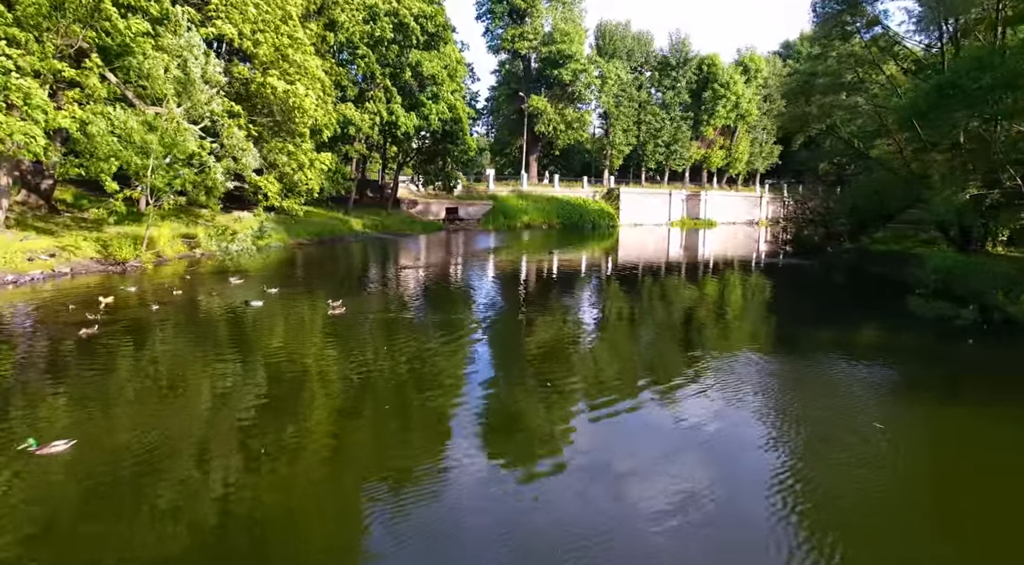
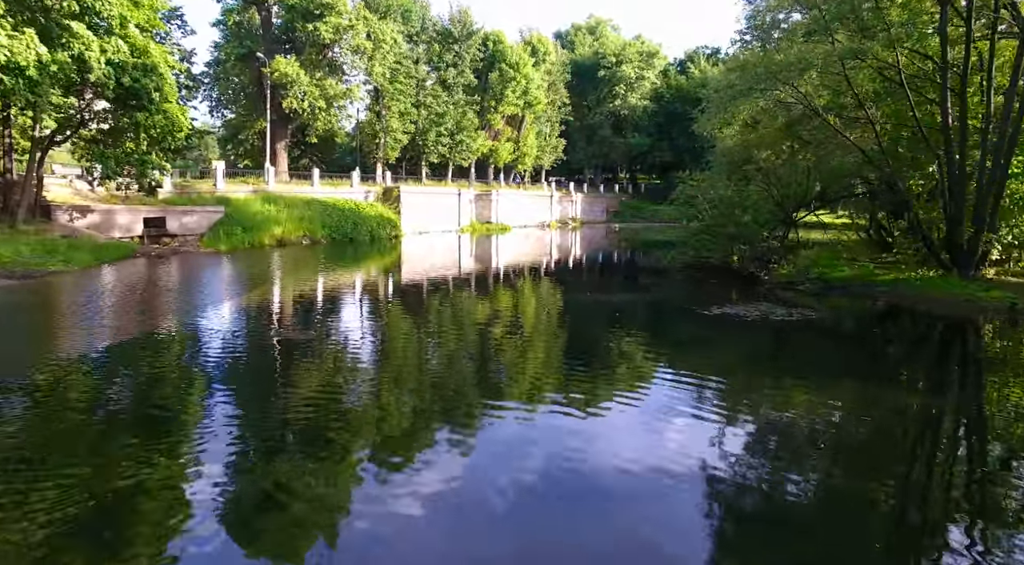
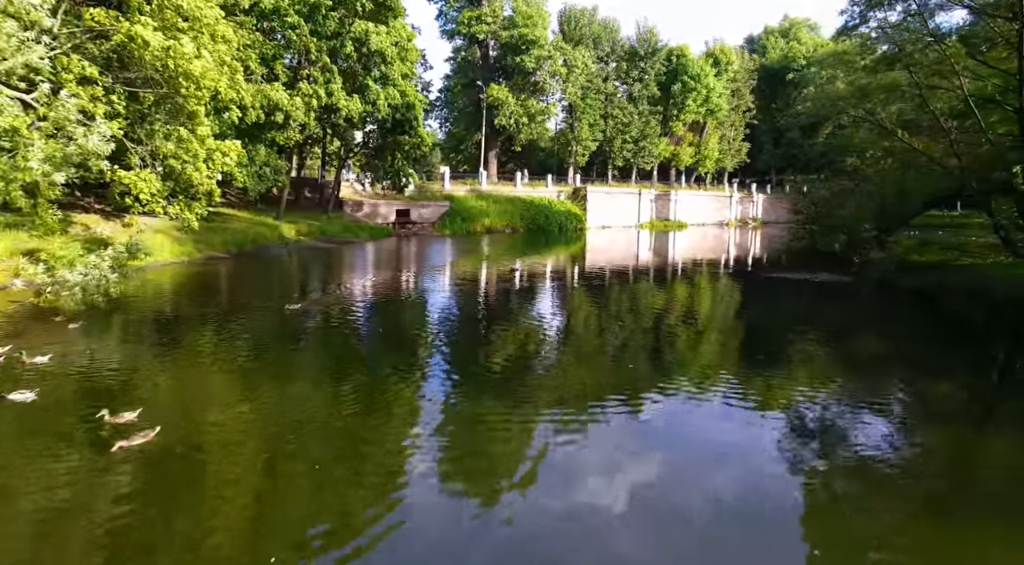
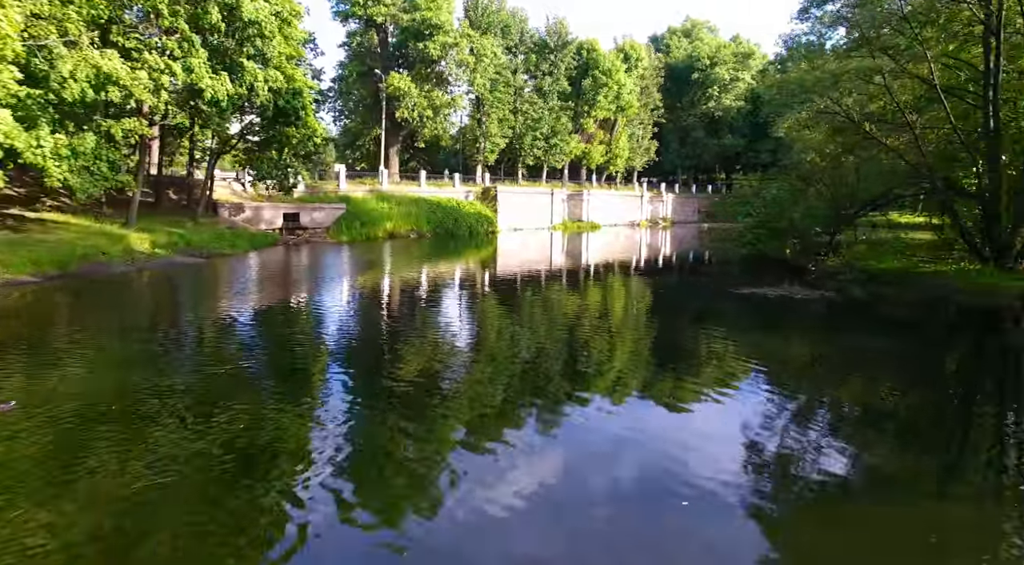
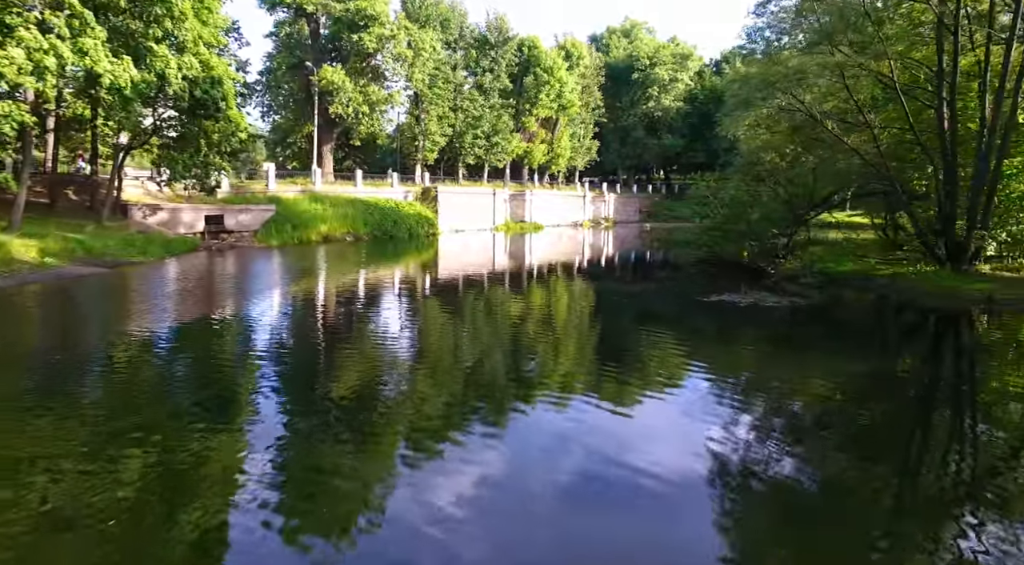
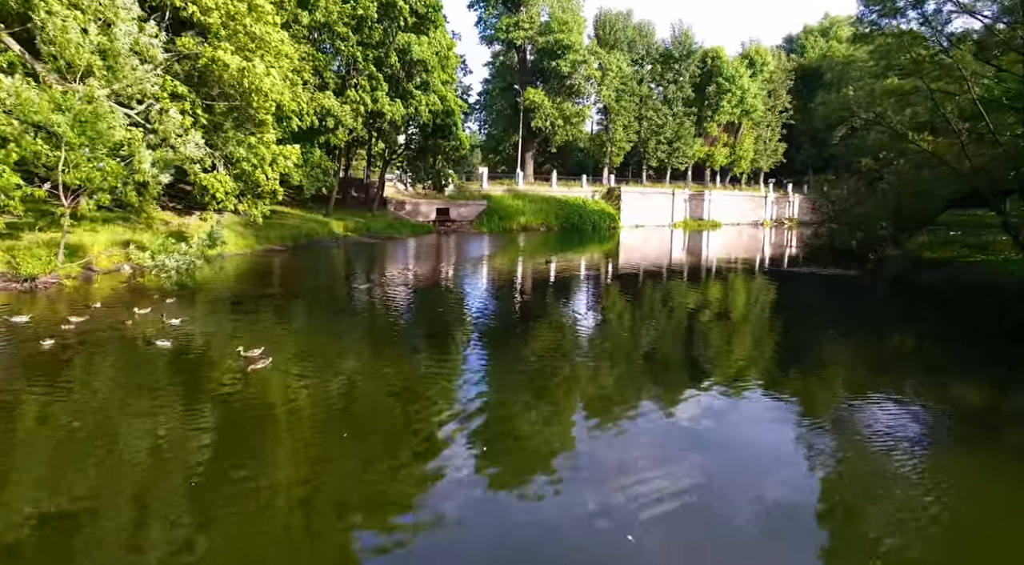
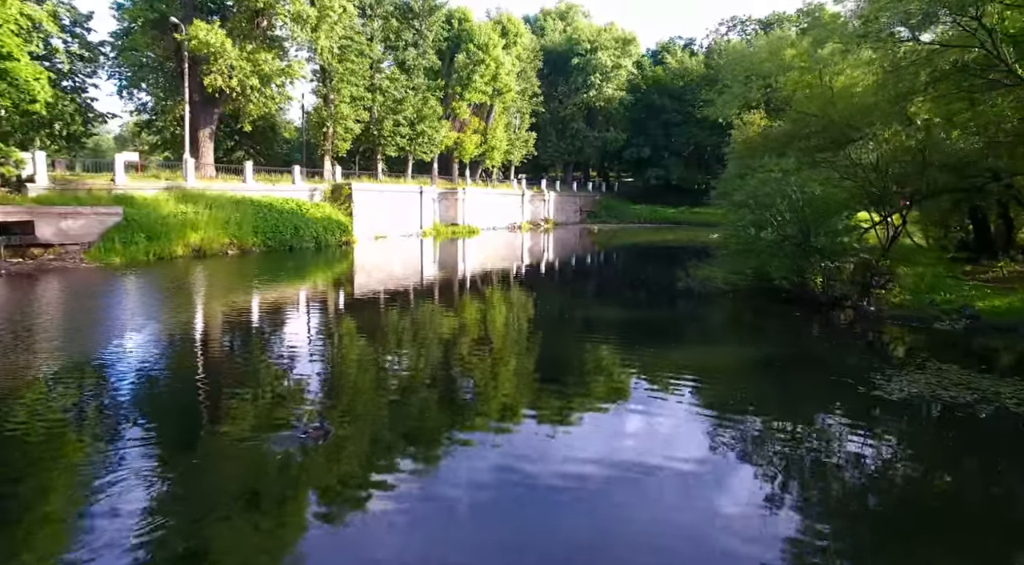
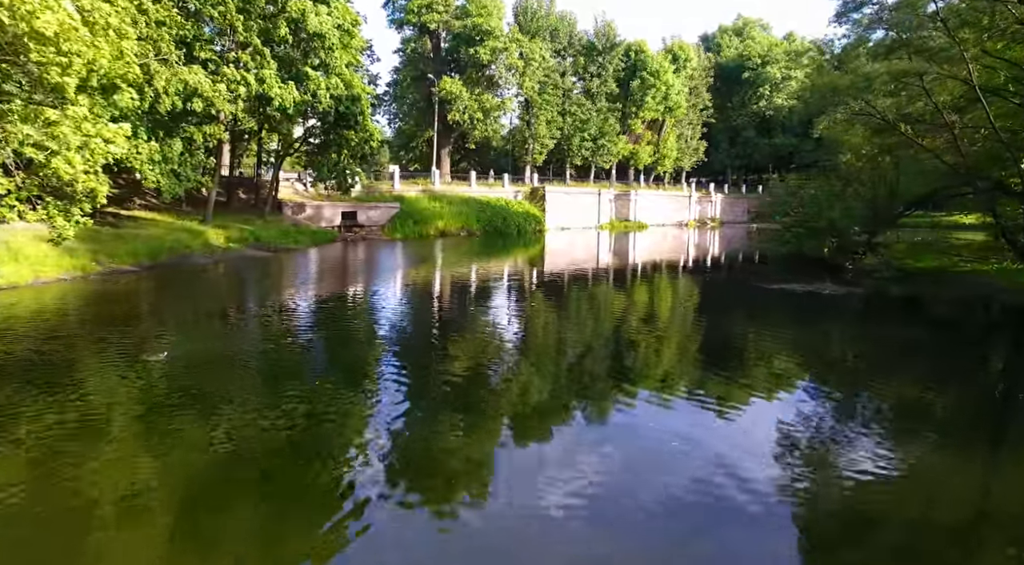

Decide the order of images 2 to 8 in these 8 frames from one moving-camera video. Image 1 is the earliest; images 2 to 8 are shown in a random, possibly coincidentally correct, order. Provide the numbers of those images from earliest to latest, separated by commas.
6, 3, 8, 4, 5, 2, 7
